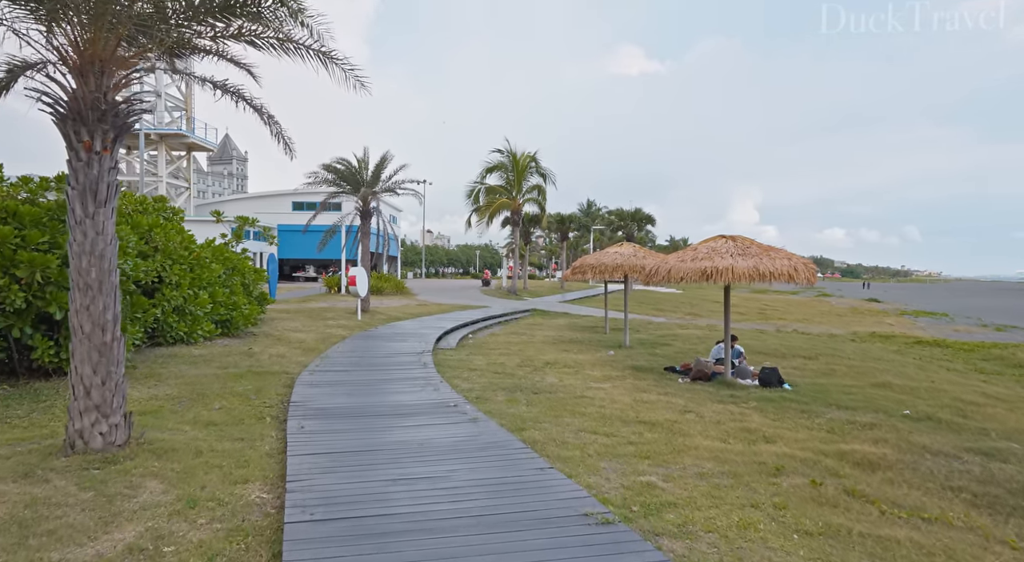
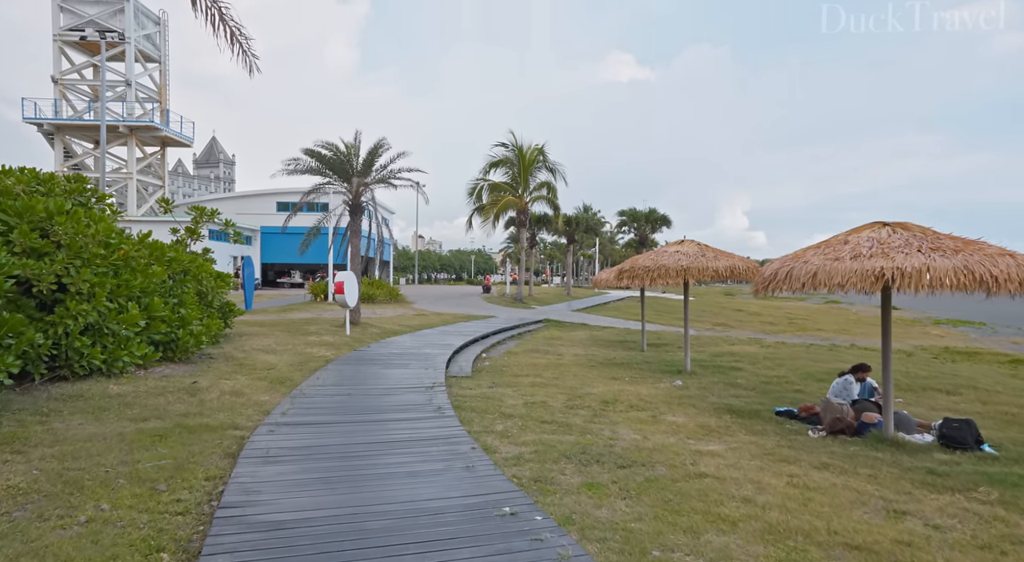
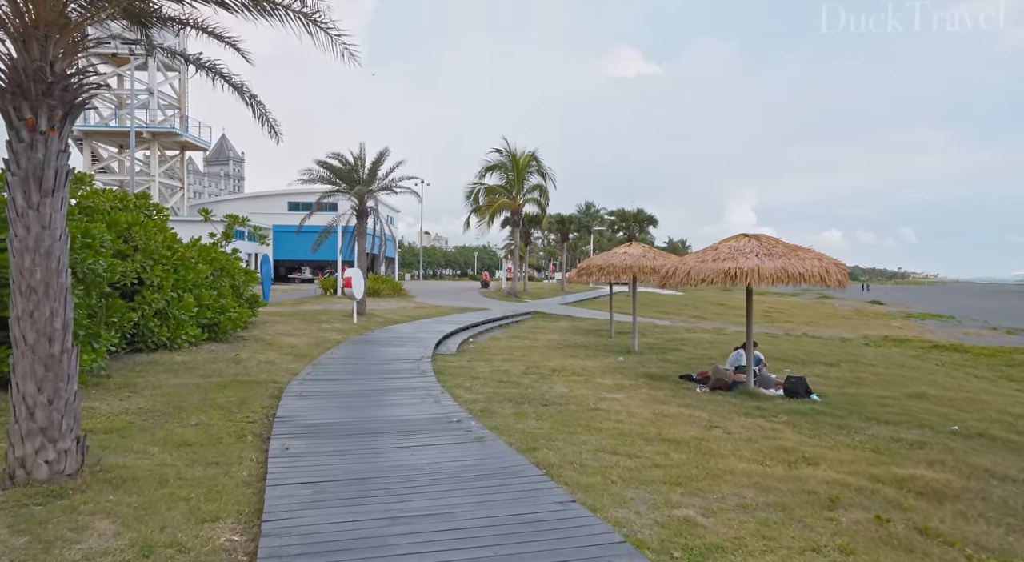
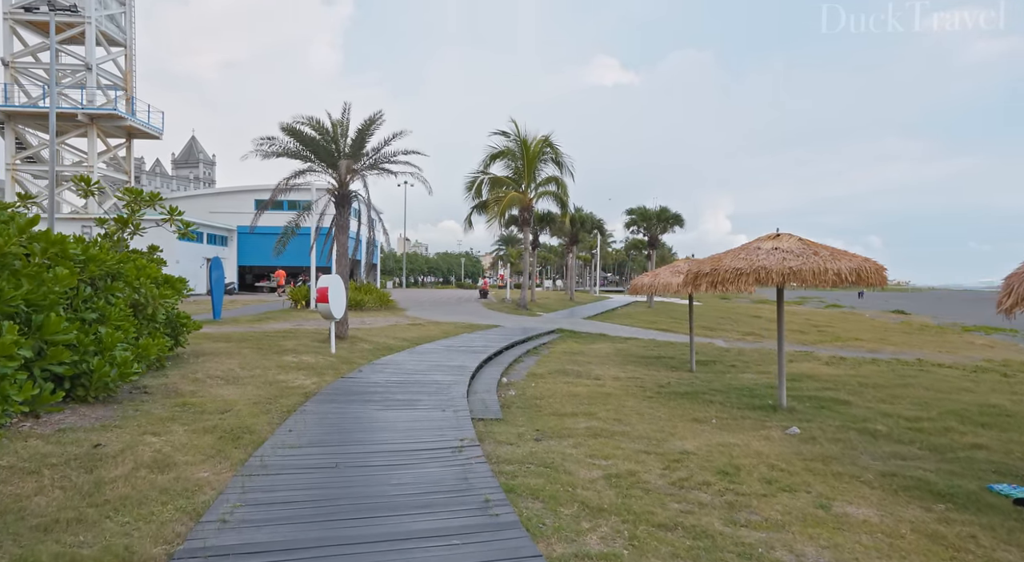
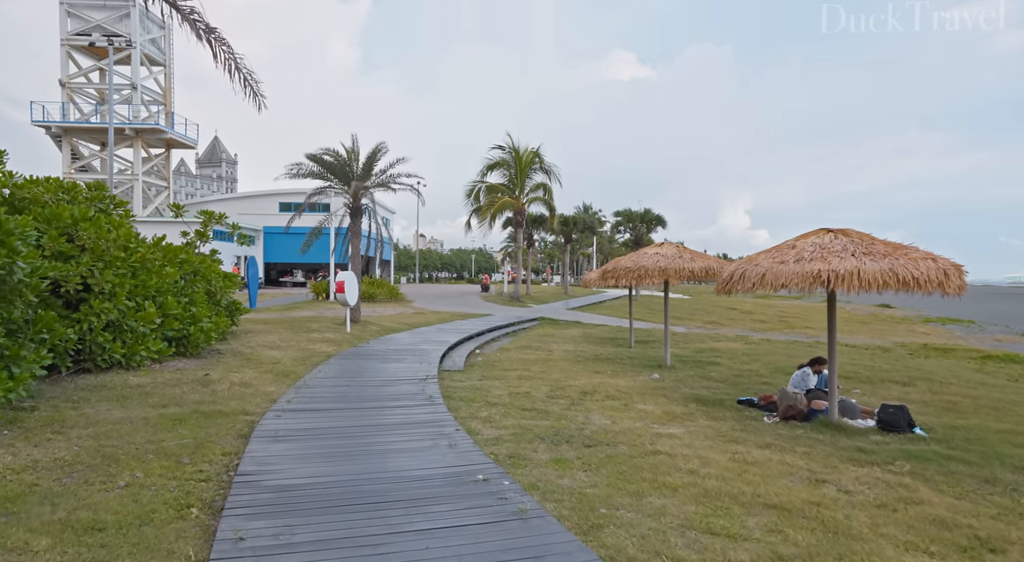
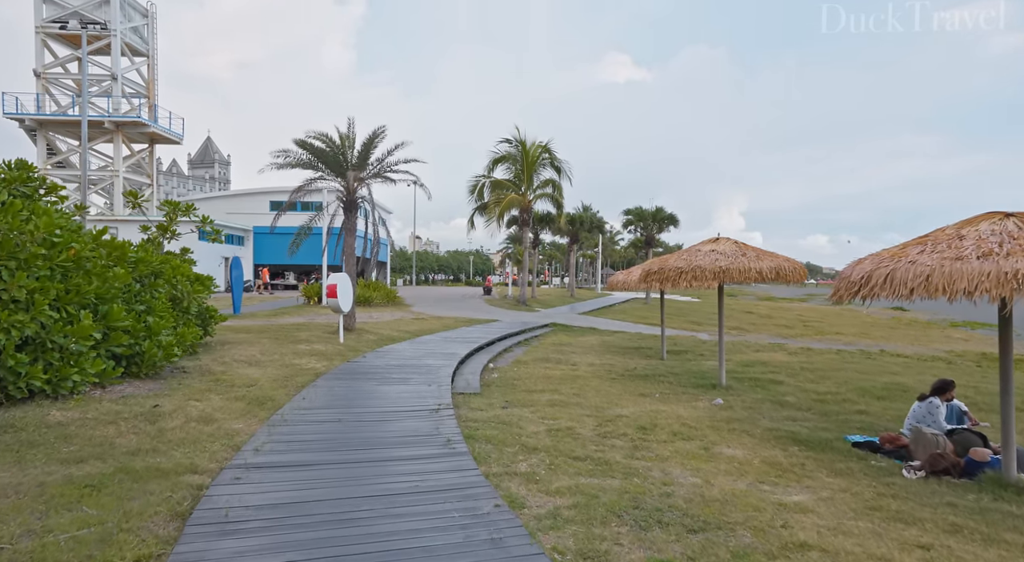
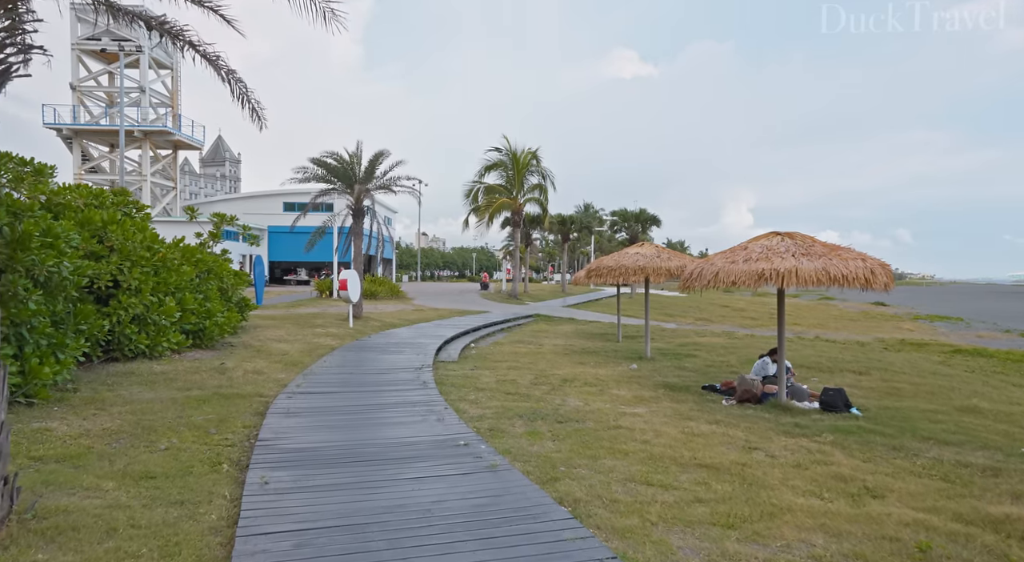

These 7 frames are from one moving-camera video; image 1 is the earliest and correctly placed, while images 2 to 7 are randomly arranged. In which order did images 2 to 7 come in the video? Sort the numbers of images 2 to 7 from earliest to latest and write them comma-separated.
3, 7, 5, 2, 6, 4
